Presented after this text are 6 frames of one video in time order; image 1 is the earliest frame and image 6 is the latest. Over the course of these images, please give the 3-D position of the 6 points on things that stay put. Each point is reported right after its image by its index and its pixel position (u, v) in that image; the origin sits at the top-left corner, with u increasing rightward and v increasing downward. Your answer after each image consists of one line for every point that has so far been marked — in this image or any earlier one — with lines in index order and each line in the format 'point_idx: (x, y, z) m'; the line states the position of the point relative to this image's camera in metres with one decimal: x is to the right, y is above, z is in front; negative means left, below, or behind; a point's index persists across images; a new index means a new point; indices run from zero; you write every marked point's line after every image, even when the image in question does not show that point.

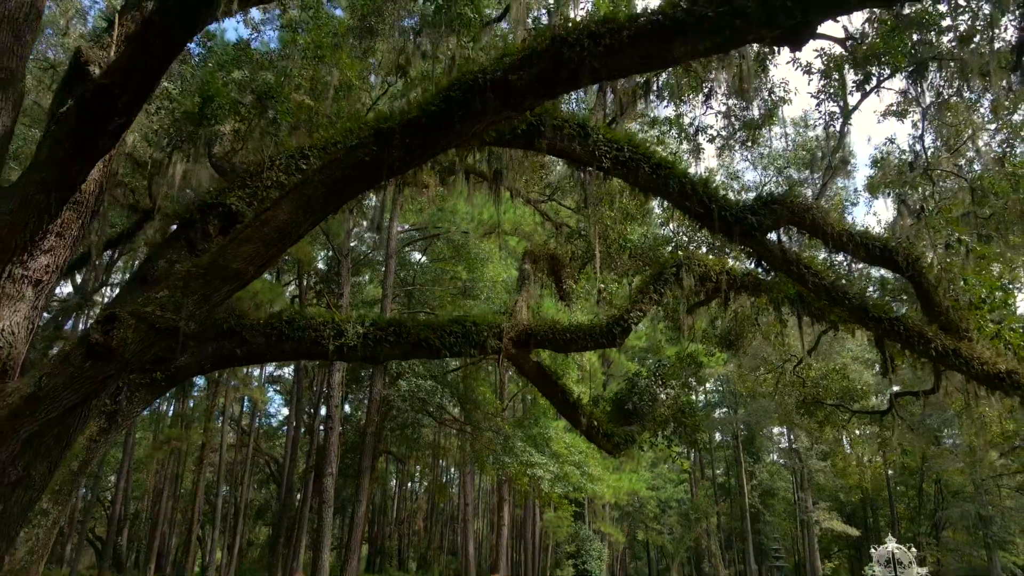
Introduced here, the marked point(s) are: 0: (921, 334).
0: (+4.1, -0.5, +7.6) m
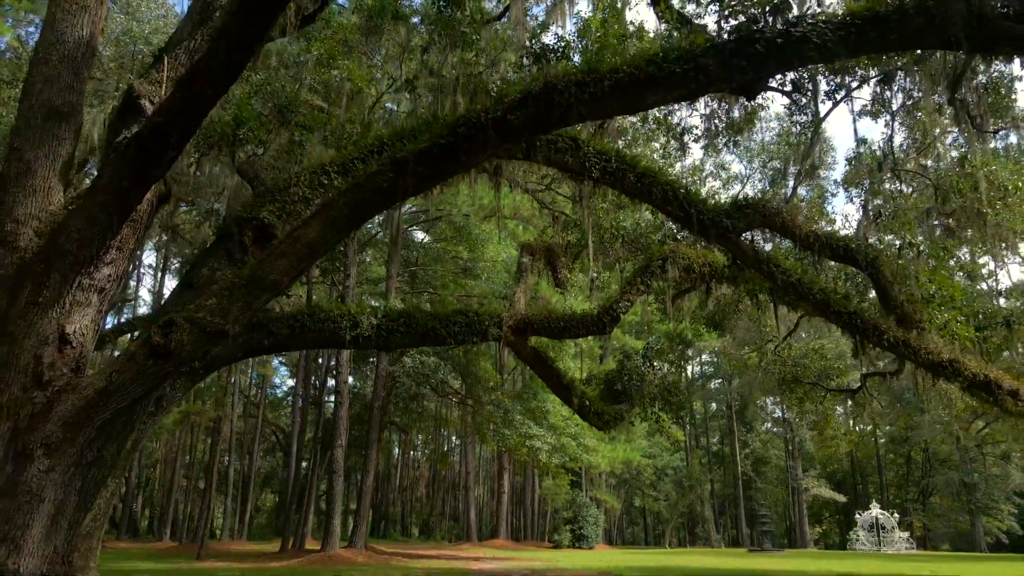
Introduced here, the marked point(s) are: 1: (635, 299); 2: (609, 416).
0: (+4.1, -0.5, +8.4) m
1: (+1.8, -0.2, +10.7) m
2: (+1.4, -1.8, +10.7) m
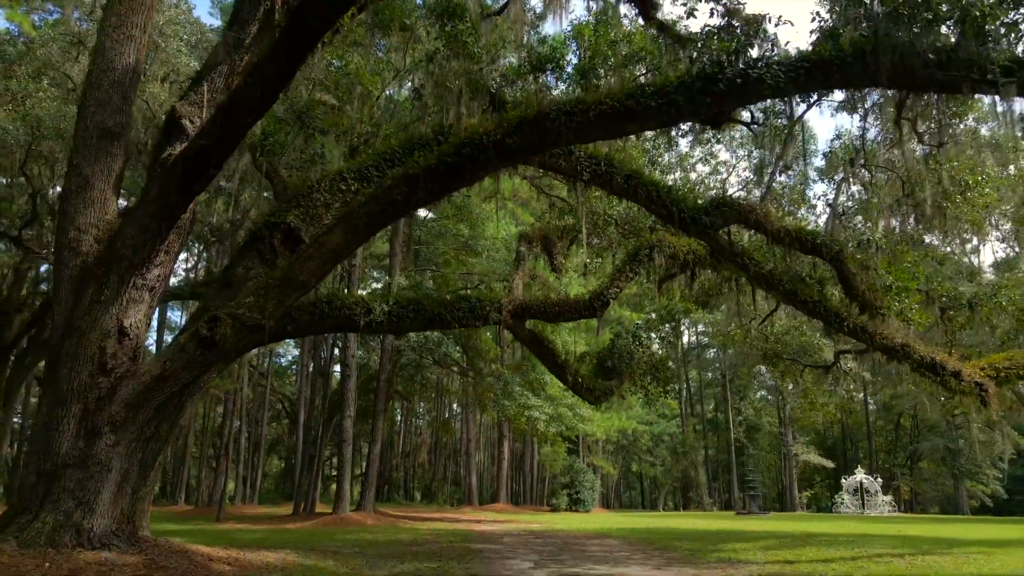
0: (+4.1, -0.3, +9.3) m
1: (+1.8, 0.0, +11.6) m
2: (+1.4, -1.6, +11.7) m
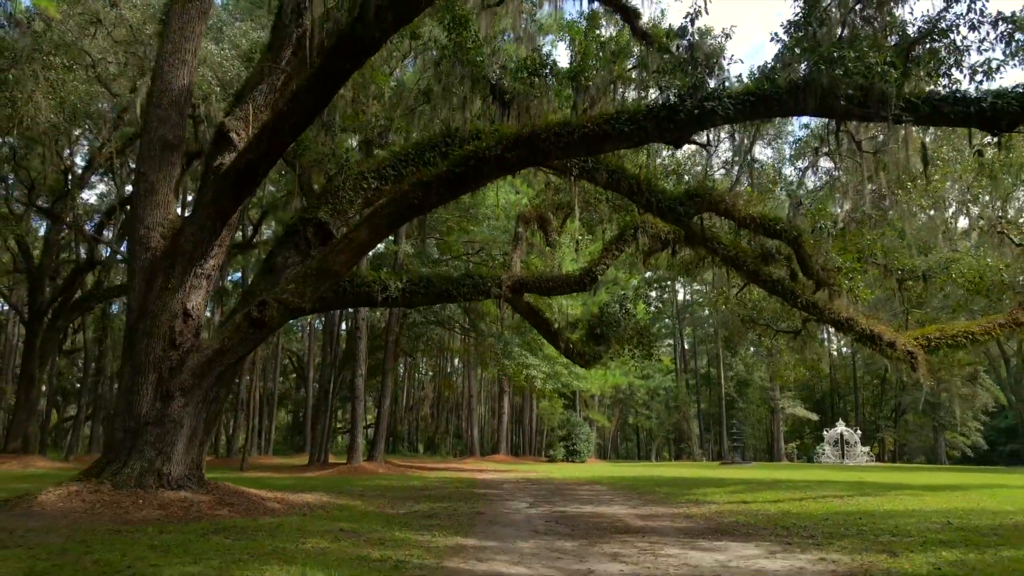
0: (+4.1, -0.1, +10.7) m
1: (+1.7, +0.5, +12.9) m
2: (+1.4, -1.2, +13.2) m
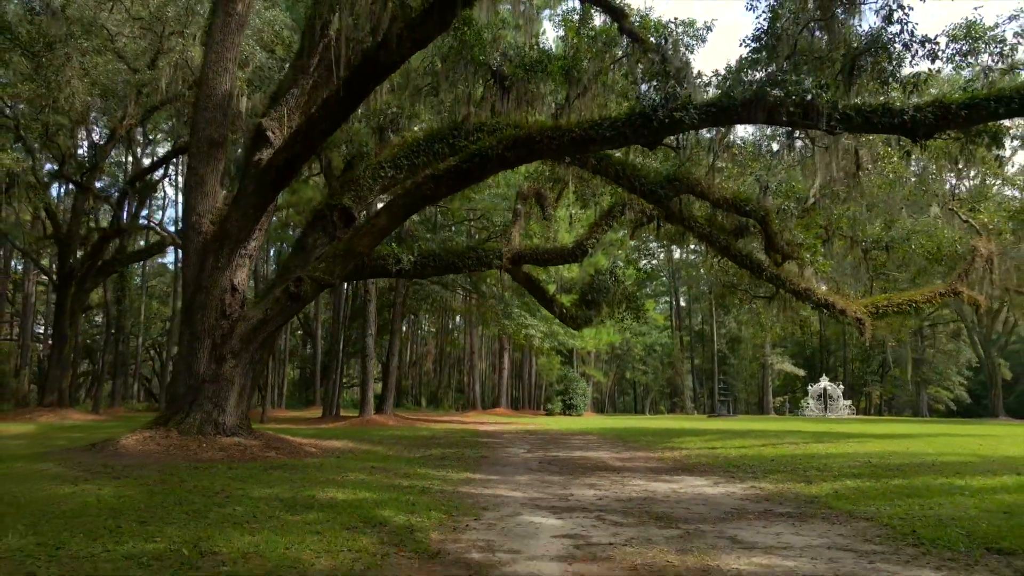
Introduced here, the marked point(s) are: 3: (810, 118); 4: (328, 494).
0: (+4.1, +0.4, +12.1) m
1: (+1.7, +1.0, +14.3) m
2: (+1.4, -0.6, +14.6) m
3: (+3.2, +1.8, +8.1) m
4: (-1.5, -1.7, +6.0) m
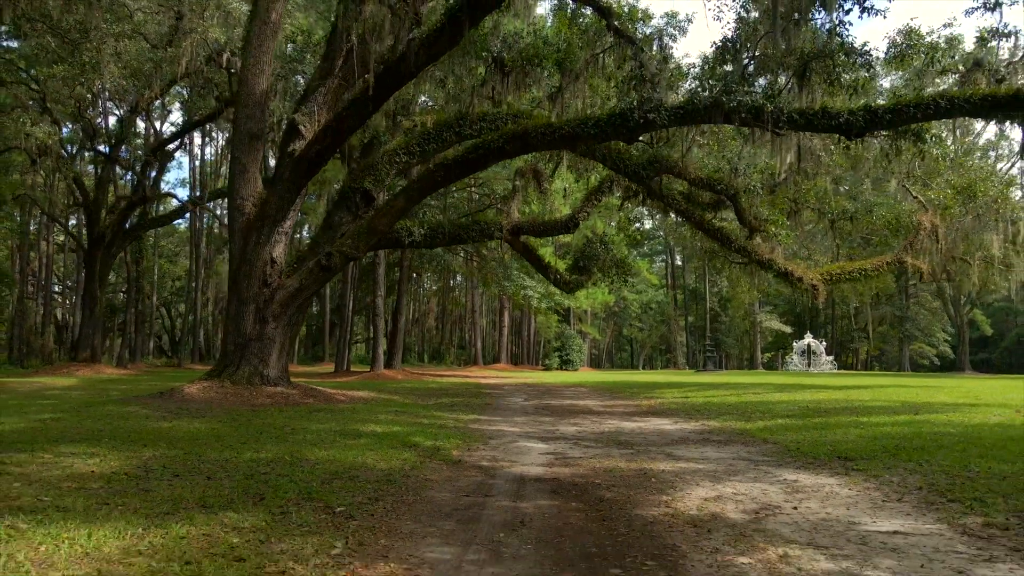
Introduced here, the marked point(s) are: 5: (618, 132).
0: (+4.0, +0.9, +13.7) m
1: (+1.7, +1.7, +15.8) m
2: (+1.3, +0.1, +16.3) m
3: (+3.2, +2.2, +9.6) m
4: (-1.5, -1.5, +7.7) m
5: (+1.4, +2.1, +10.1) m
